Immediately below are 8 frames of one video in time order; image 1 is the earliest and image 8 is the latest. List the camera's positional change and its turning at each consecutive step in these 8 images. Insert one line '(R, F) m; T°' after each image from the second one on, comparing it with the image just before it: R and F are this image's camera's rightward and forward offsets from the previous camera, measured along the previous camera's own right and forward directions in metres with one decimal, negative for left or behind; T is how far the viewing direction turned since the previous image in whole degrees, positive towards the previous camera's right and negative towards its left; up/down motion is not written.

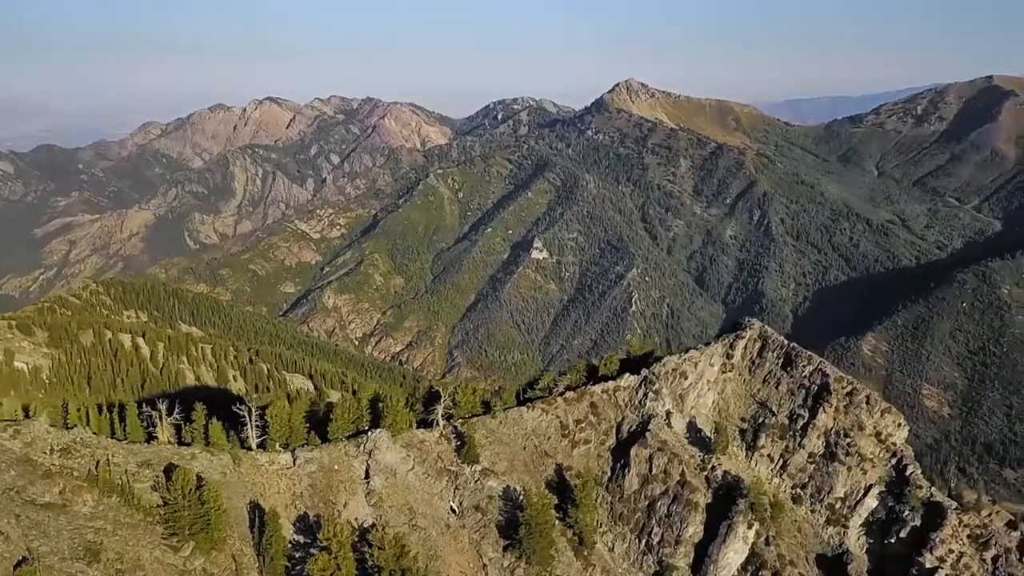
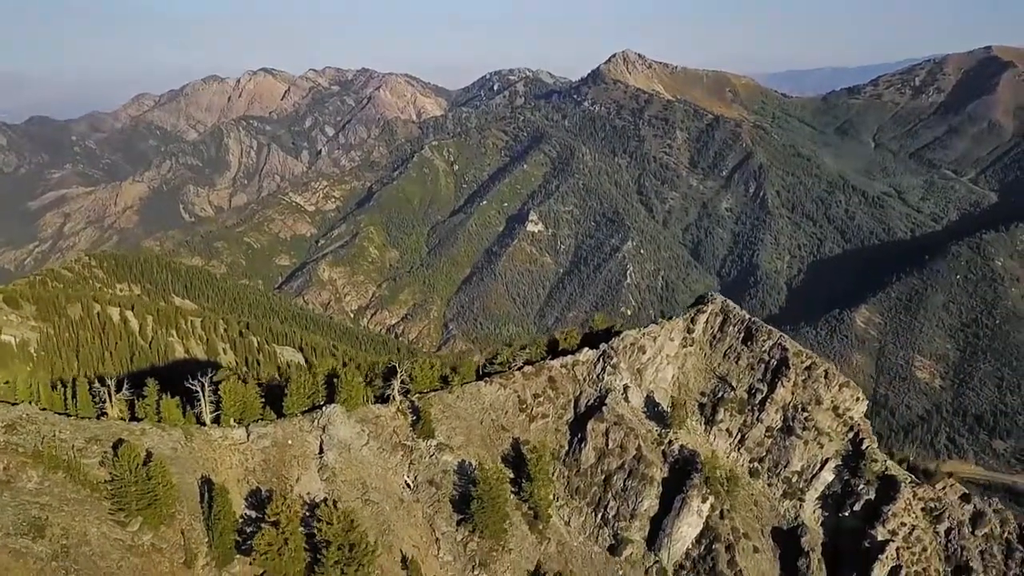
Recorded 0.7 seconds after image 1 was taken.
(+5.6, +0.7) m; 0°
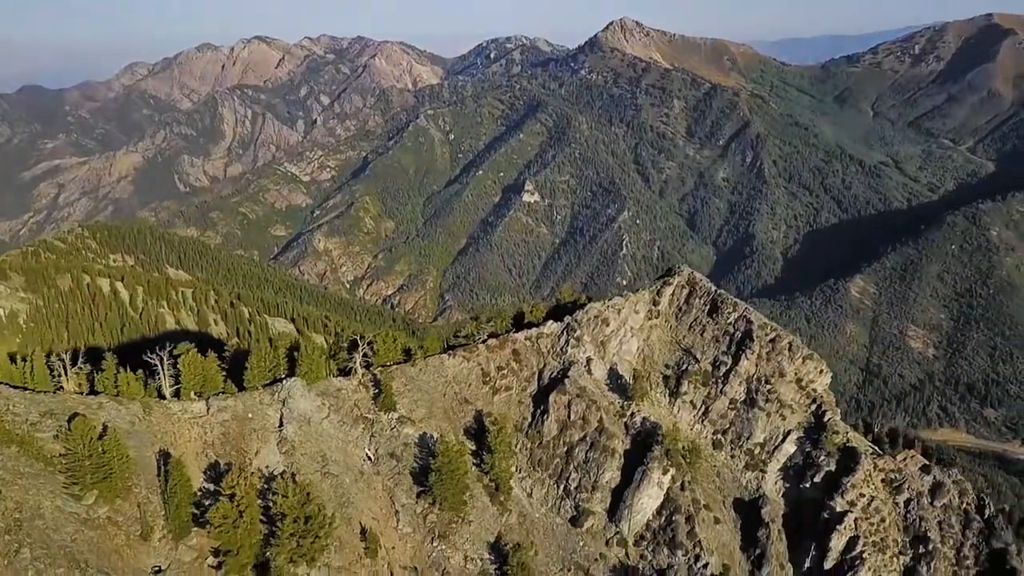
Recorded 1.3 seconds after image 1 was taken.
(+4.9, +0.6) m; 0°
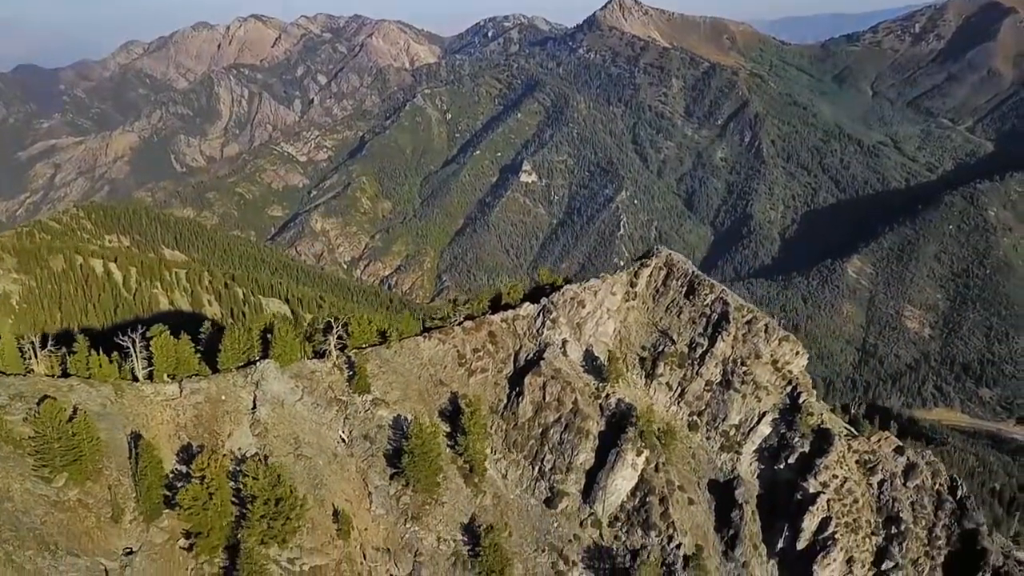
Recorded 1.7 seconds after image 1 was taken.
(+3.3, +0.4) m; 0°
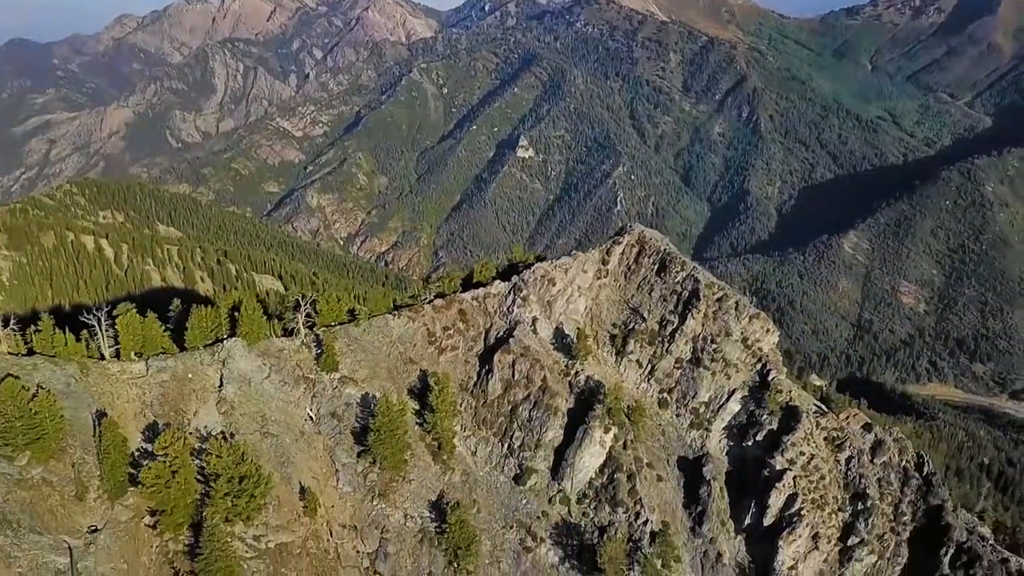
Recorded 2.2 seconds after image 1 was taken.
(+4.0, +0.4) m; 0°
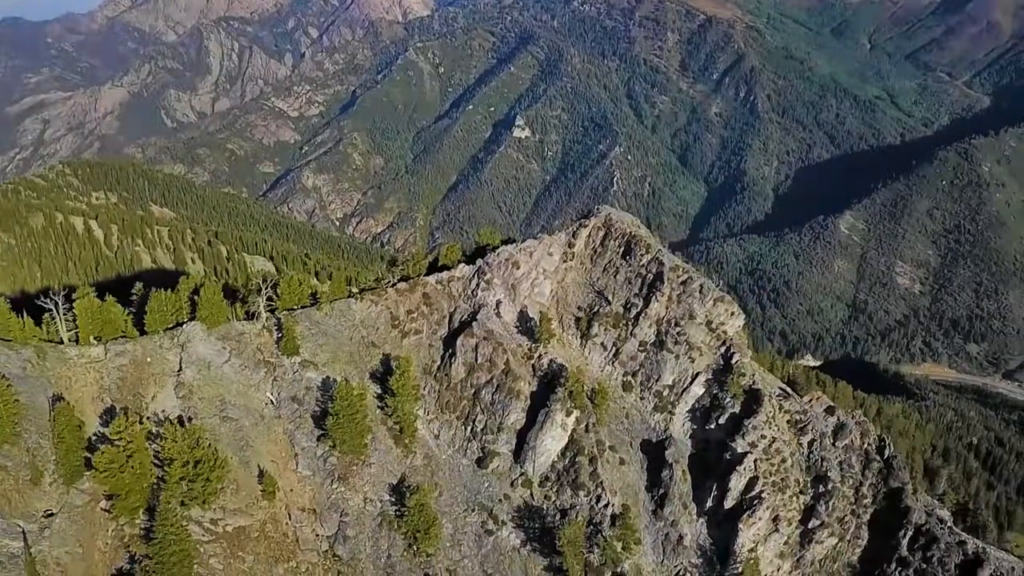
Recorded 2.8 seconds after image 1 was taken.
(+4.9, +0.6) m; 0°
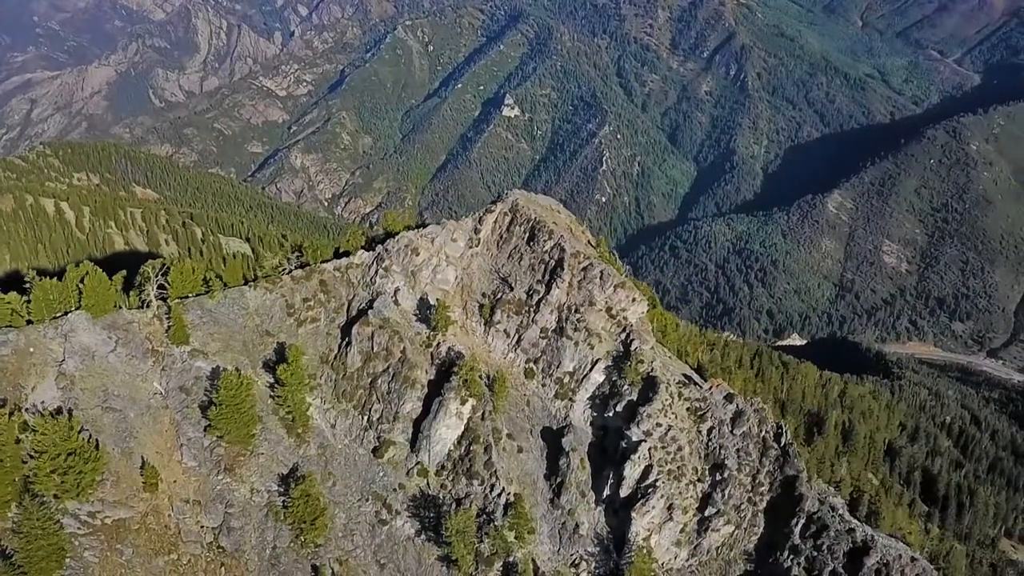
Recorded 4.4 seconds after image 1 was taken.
(+13.3, +1.7) m; 0°
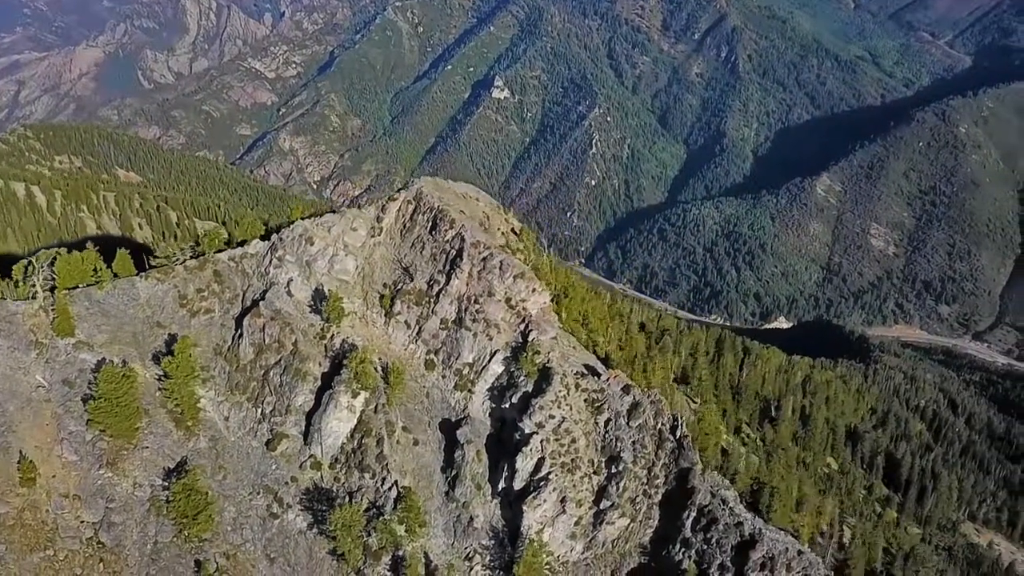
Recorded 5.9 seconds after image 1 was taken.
(+13.3, +1.8) m; 0°
